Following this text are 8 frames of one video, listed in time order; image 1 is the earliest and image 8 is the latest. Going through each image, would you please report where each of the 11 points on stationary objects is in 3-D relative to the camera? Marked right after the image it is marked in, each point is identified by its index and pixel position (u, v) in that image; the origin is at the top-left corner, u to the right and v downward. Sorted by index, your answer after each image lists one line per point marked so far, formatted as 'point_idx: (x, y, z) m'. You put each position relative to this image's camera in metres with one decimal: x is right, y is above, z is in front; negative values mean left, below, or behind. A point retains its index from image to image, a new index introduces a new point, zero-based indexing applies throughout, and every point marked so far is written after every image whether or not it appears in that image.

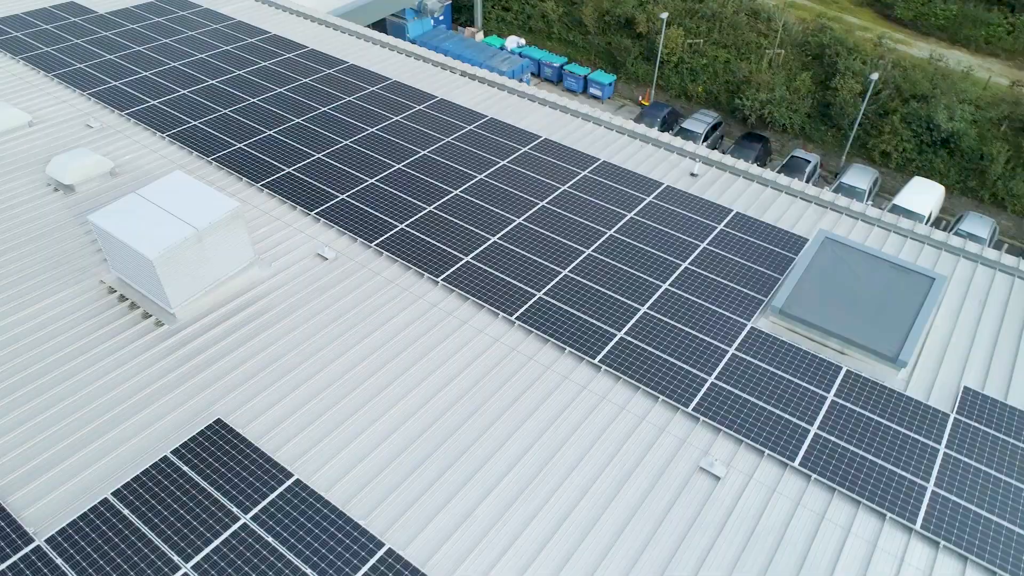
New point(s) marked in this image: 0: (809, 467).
0: (+5.5, -3.2, +13.3) m
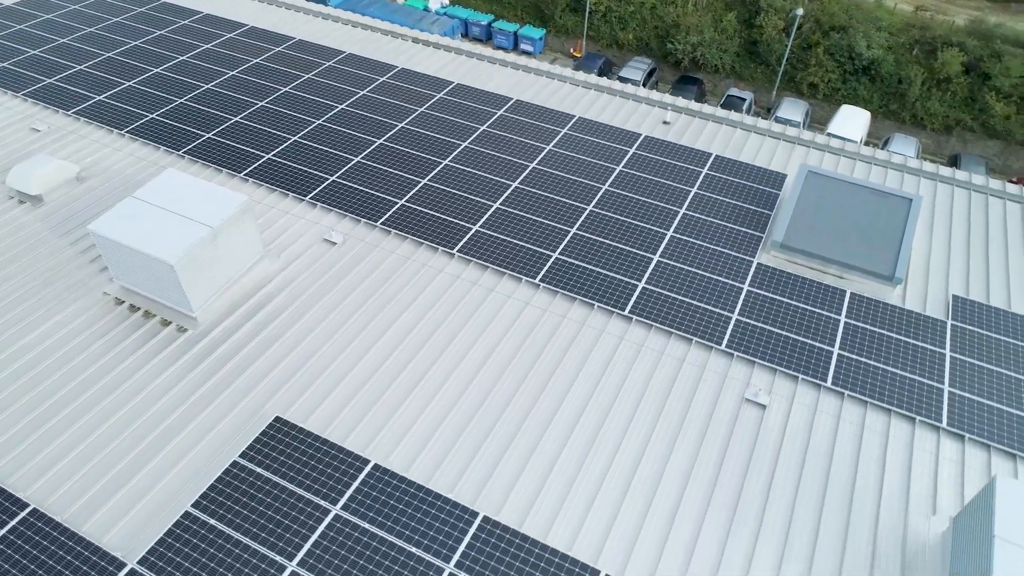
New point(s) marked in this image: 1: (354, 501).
0: (+6.5, -1.9, +14.4) m
1: (-2.5, -3.5, +12.0) m
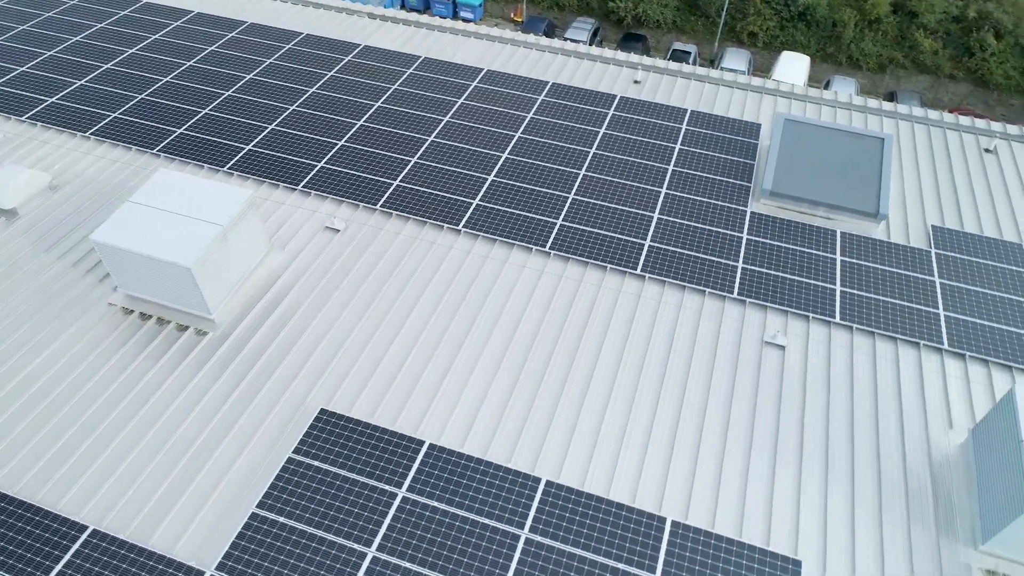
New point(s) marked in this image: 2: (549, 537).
0: (+7.1, -0.6, +15.3) m
1: (-1.5, -3.2, +12.2) m
2: (+0.6, -3.9, +11.6) m
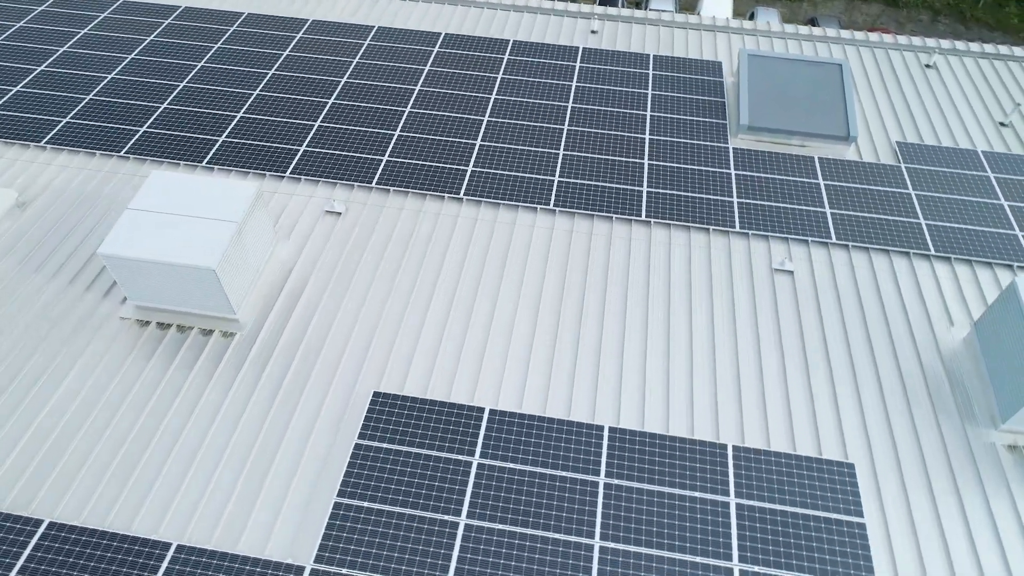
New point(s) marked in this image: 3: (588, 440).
0: (+7.4, +1.1, +16.4) m
1: (-0.4, -2.7, +12.5) m
2: (+1.9, -3.2, +12.1) m
3: (+1.3, -2.6, +12.7) m
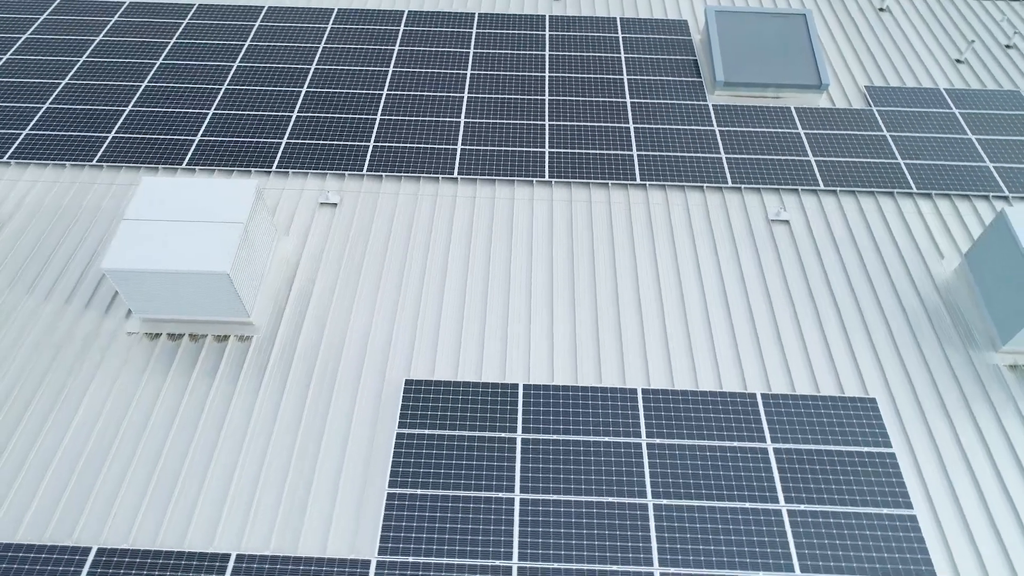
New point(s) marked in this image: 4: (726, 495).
0: (+7.4, +2.4, +16.9) m
1: (+0.3, -2.3, +12.6) m
2: (+2.7, -2.5, +12.5) m
3: (+2.0, -2.0, +12.9) m
4: (+3.5, -3.3, +11.8) m
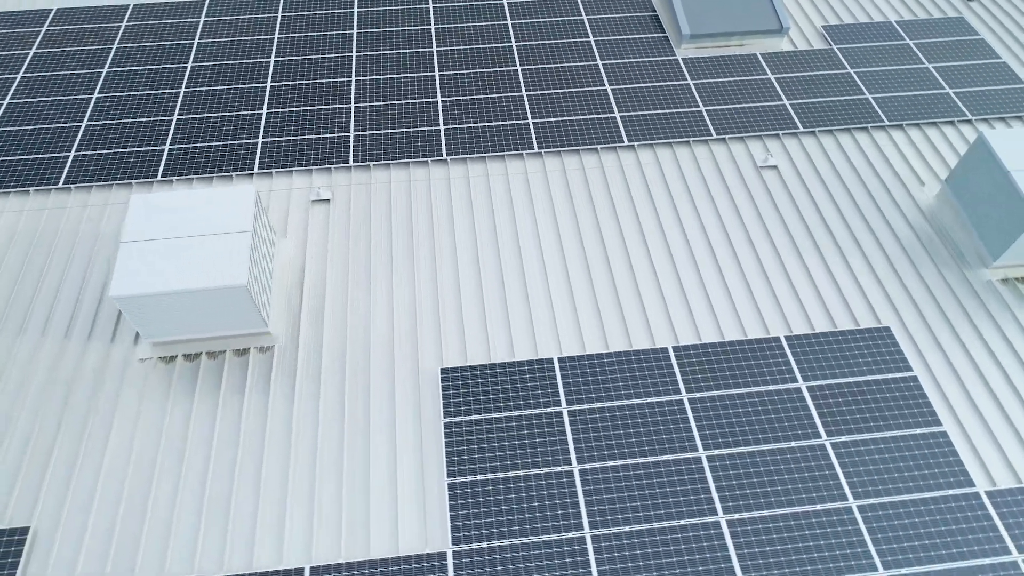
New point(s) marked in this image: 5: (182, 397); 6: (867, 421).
0: (+7.1, +3.9, +17.4) m
1: (+1.1, -1.8, +12.8) m
2: (+3.4, -1.8, +12.9) m
3: (+2.6, -1.4, +13.2) m
4: (+4.4, -2.5, +12.3) m
5: (-5.8, -1.9, +12.9) m
6: (+6.1, -2.3, +12.5) m
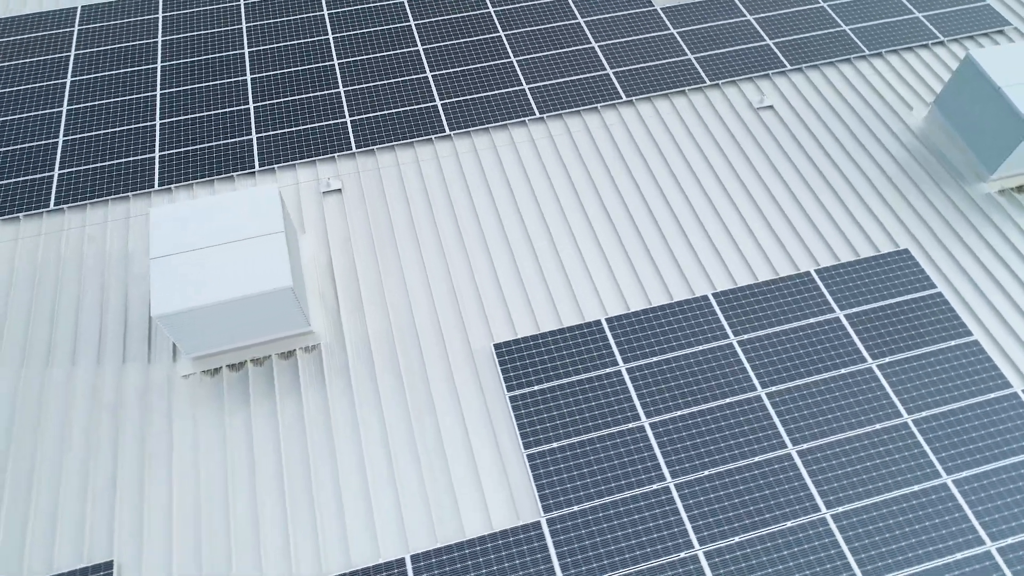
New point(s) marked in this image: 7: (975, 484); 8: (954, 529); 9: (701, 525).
0: (+6.9, +5.5, +17.9) m
1: (+2.1, -1.1, +13.1) m
2: (+4.4, -0.8, +13.3) m
3: (+3.5, -0.4, +13.6) m
4: (+5.5, -1.4, +12.9) m
5: (-4.8, -2.1, +12.6) m
6: (+7.1, -0.9, +13.2) m
7: (+7.4, -3.1, +11.6) m
8: (+6.8, -3.7, +11.2) m
9: (+2.9, -3.7, +11.3) m
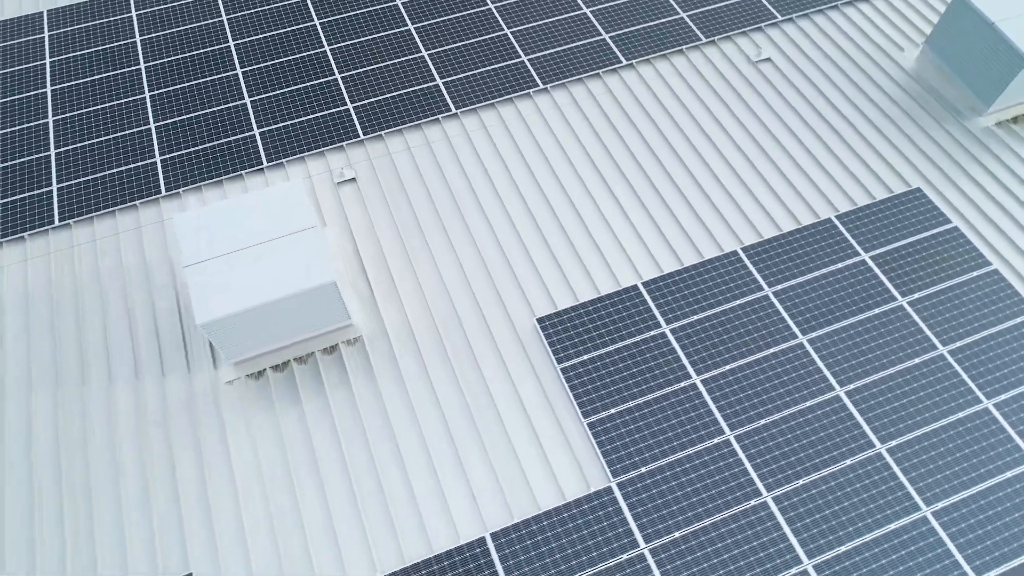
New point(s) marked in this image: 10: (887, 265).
0: (+6.7, +6.8, +18.1) m
1: (+2.8, -0.4, +13.3) m
2: (+5.1, +0.1, +13.6) m
3: (+4.2, +0.4, +13.9) m
4: (+6.3, -0.4, +13.3) m
5: (-3.9, -2.1, +12.5) m
6: (+7.8, +0.2, +13.7) m
7: (+8.4, -2.0, +12.2) m
8: (+7.9, -2.6, +11.8) m
9: (+4.0, -2.9, +11.6) m
10: (+7.1, +0.5, +13.8) m
